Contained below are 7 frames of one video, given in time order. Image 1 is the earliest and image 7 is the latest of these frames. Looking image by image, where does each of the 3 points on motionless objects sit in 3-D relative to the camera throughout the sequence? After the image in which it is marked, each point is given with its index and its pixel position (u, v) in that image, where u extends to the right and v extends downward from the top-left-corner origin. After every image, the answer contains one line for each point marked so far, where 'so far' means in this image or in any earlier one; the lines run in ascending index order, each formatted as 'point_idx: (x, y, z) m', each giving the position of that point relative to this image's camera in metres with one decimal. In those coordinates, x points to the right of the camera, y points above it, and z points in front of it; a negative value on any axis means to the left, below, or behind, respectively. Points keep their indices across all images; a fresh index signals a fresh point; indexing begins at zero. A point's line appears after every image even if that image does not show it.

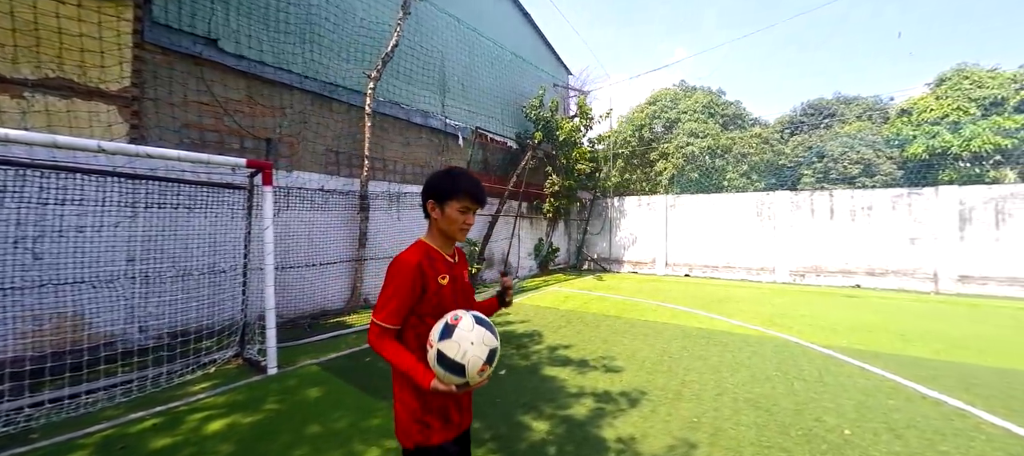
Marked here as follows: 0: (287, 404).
0: (-1.9, -1.5, +3.2) m
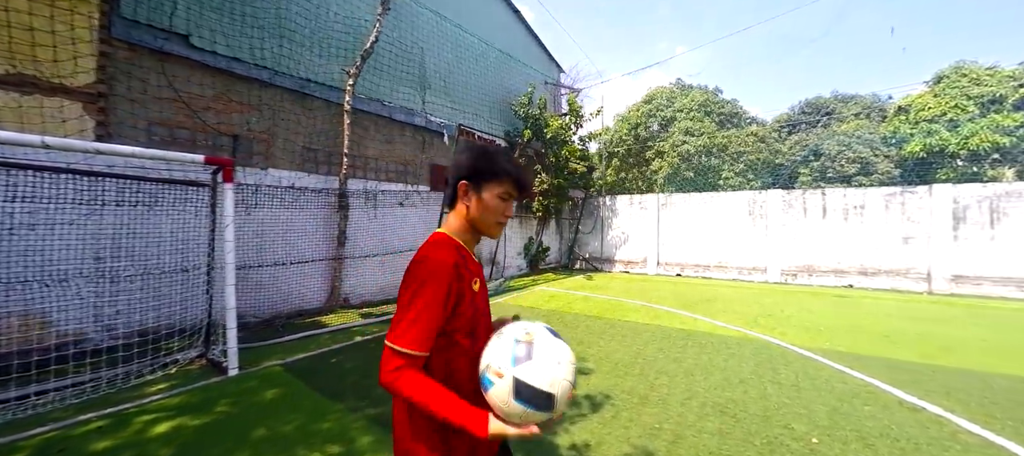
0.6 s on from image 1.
0: (-2.2, -1.5, +3.1) m
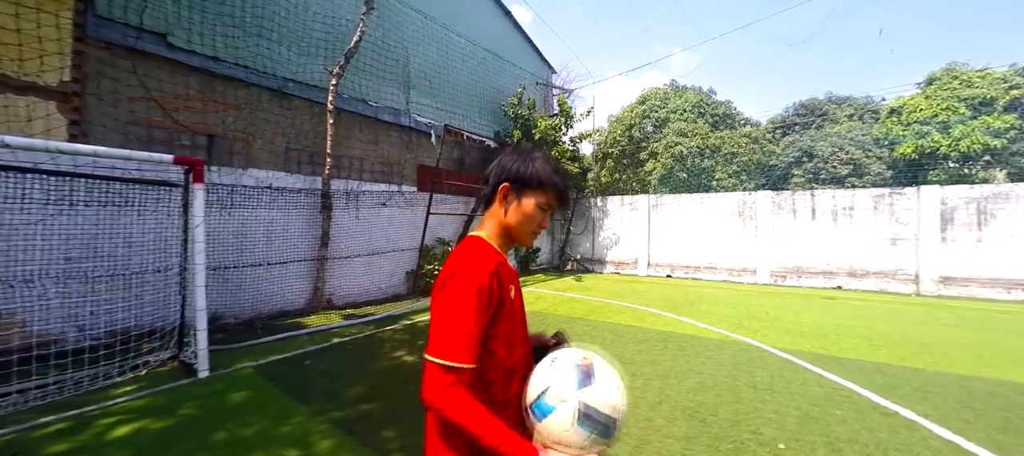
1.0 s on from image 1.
0: (-2.5, -1.5, +3.0) m
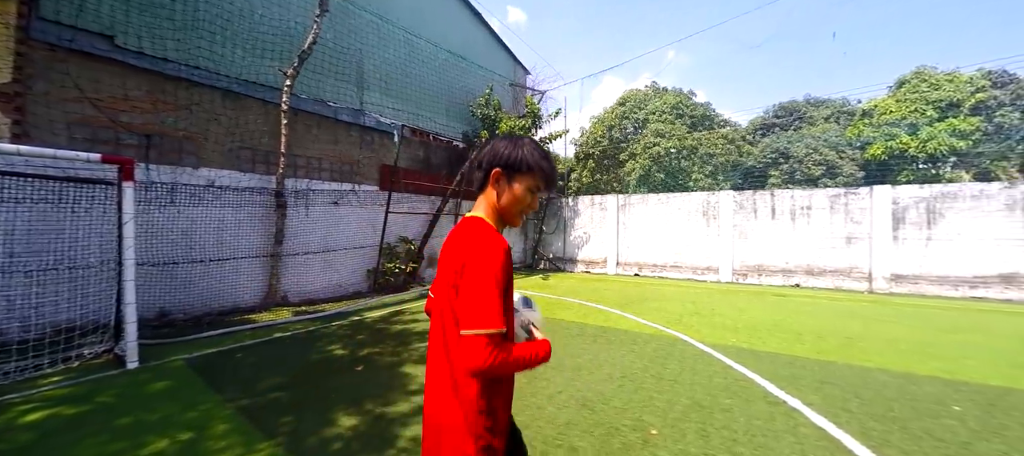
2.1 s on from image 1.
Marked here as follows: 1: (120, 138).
0: (-3.3, -1.5, +3.1) m
1: (-5.2, +1.2, +4.8) m
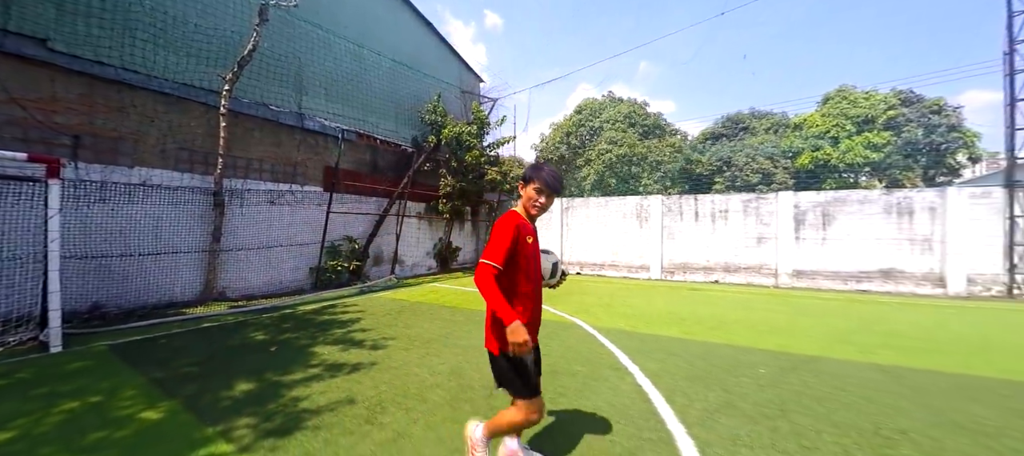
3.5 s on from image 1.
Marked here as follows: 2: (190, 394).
0: (-4.5, -1.4, +3.5) m
1: (-6.5, +1.3, +5.1) m
2: (-2.7, -1.4, +3.0) m
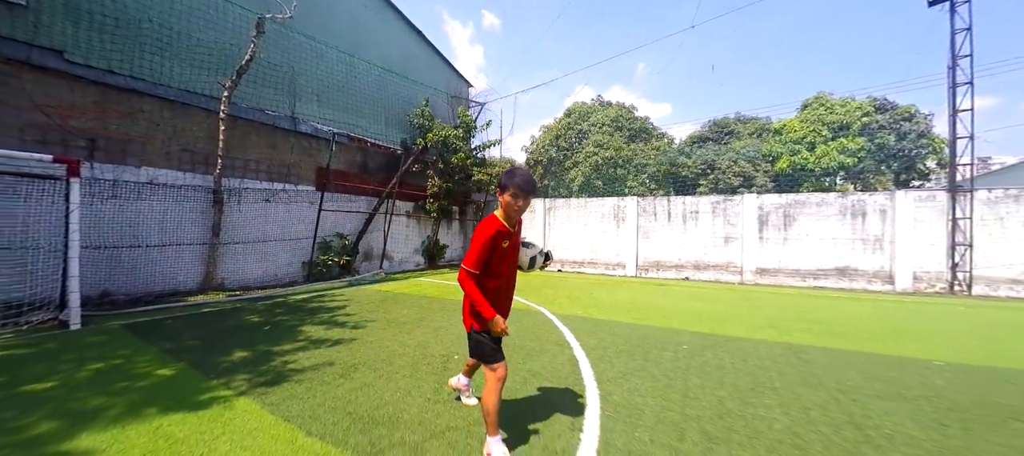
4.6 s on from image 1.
0: (-5.0, -1.3, +4.1) m
1: (-6.9, +1.4, +5.7) m
2: (-3.1, -1.3, +3.6) m
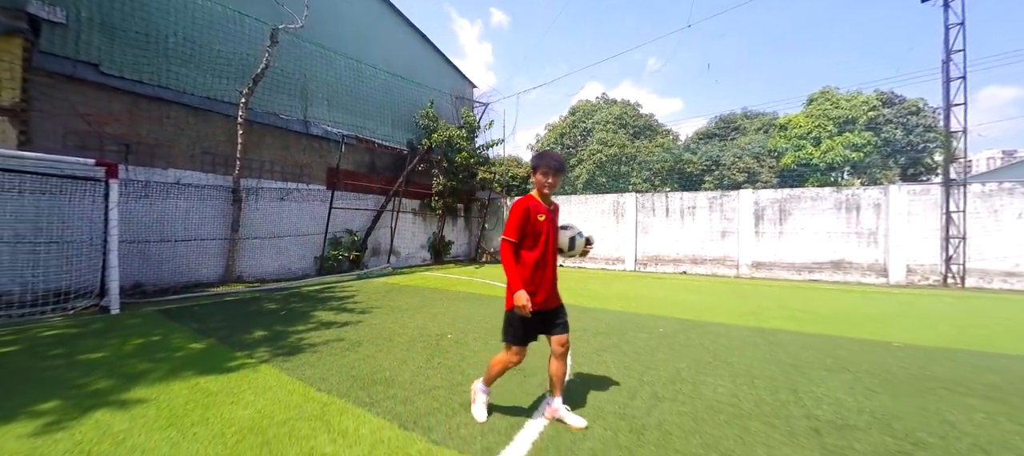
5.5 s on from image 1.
0: (-5.1, -1.3, +4.6) m
1: (-7.0, +1.4, +6.3) m
2: (-3.3, -1.2, +4.1) m
